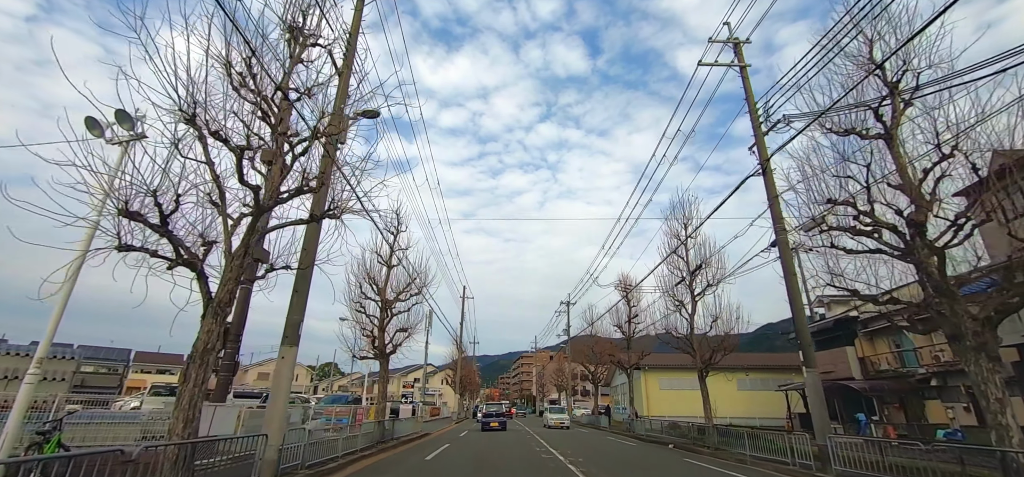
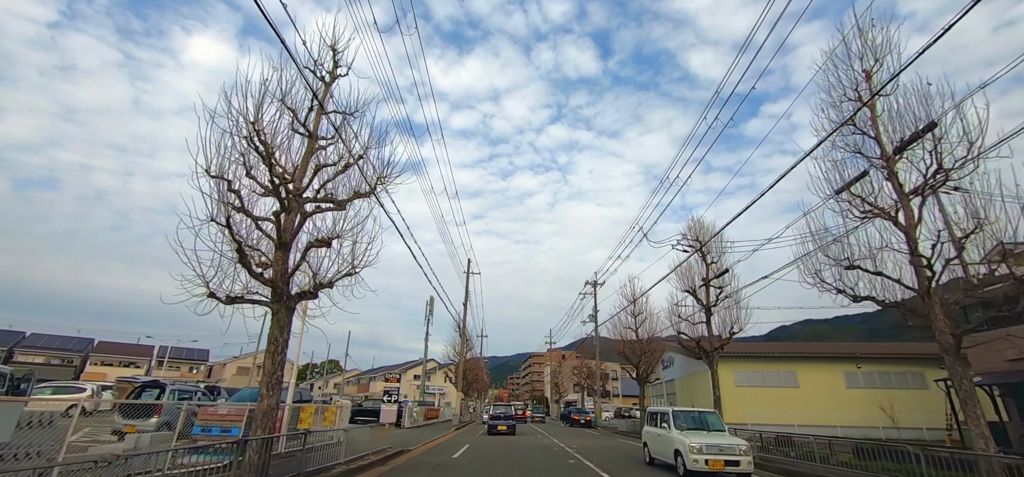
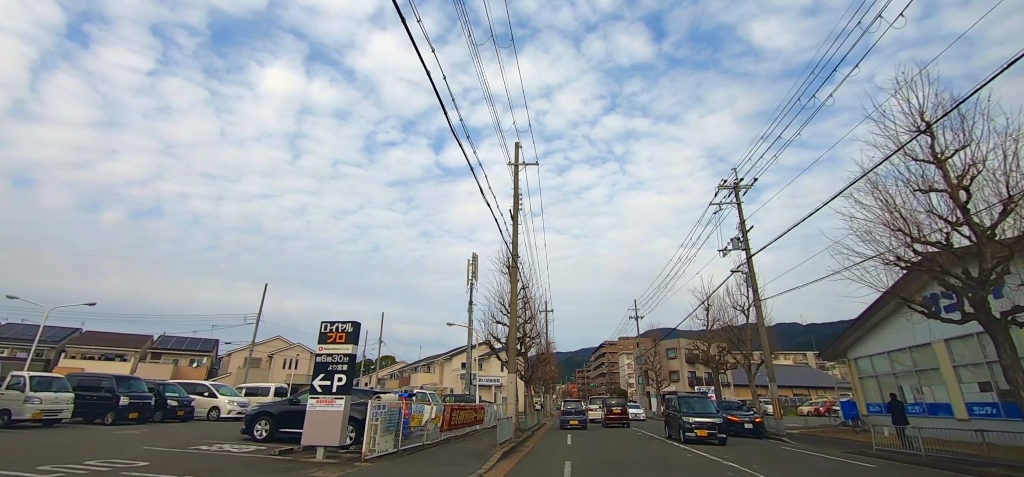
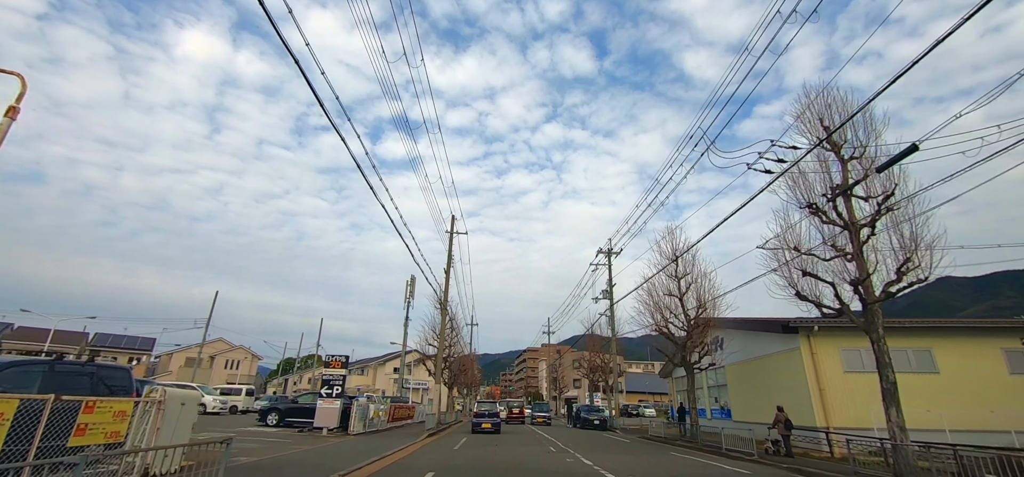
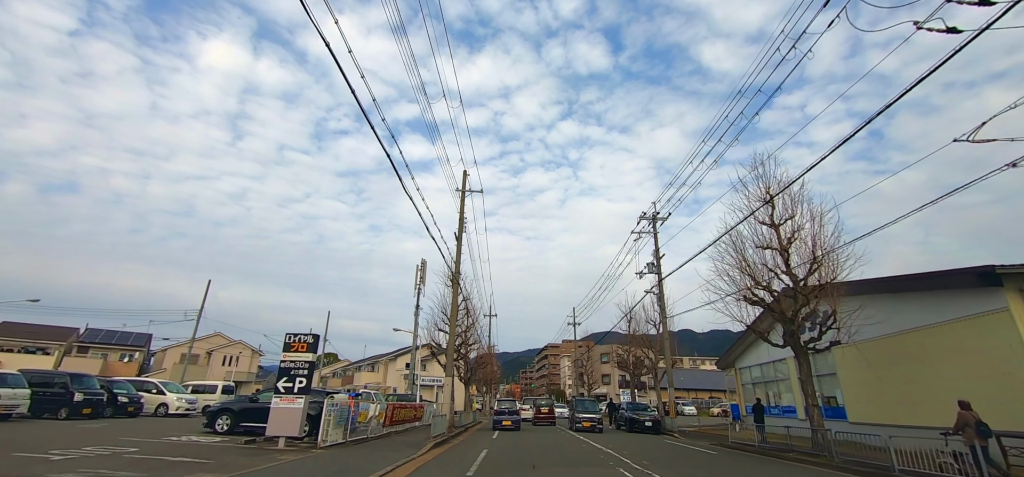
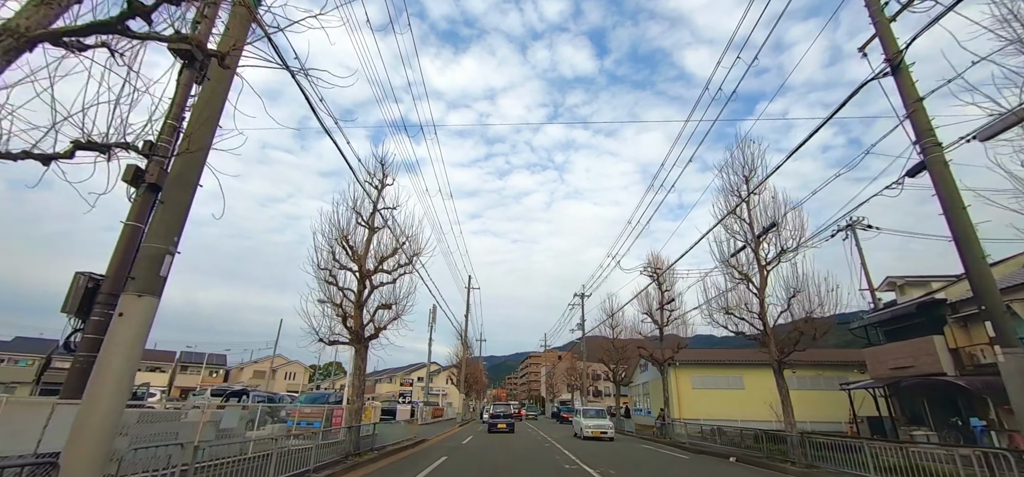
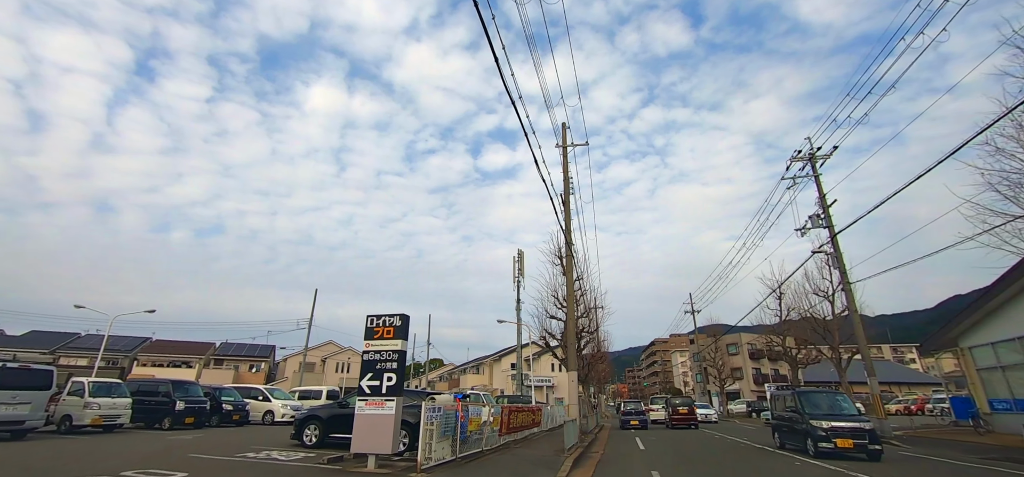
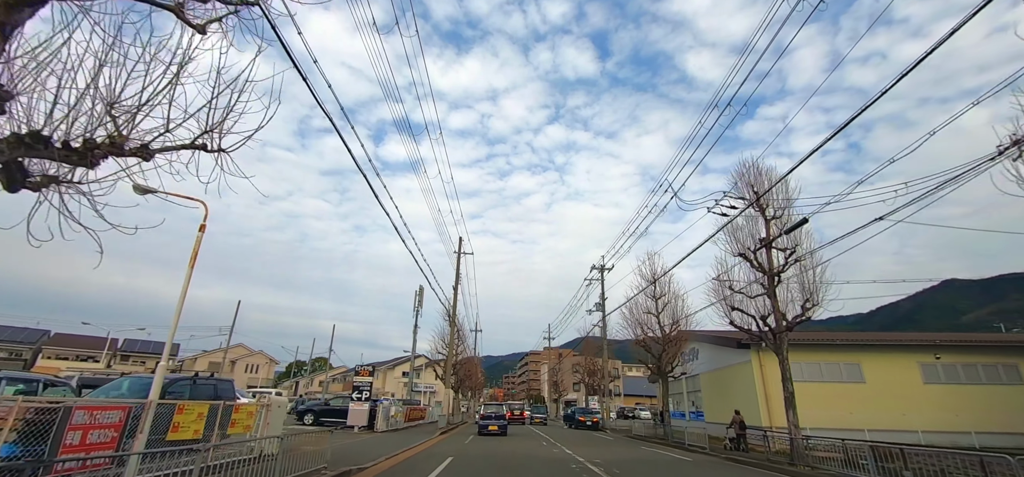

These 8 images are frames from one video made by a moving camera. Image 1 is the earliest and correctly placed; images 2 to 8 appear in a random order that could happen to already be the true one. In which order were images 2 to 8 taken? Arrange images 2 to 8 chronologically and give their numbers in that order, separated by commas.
6, 2, 8, 4, 5, 3, 7
